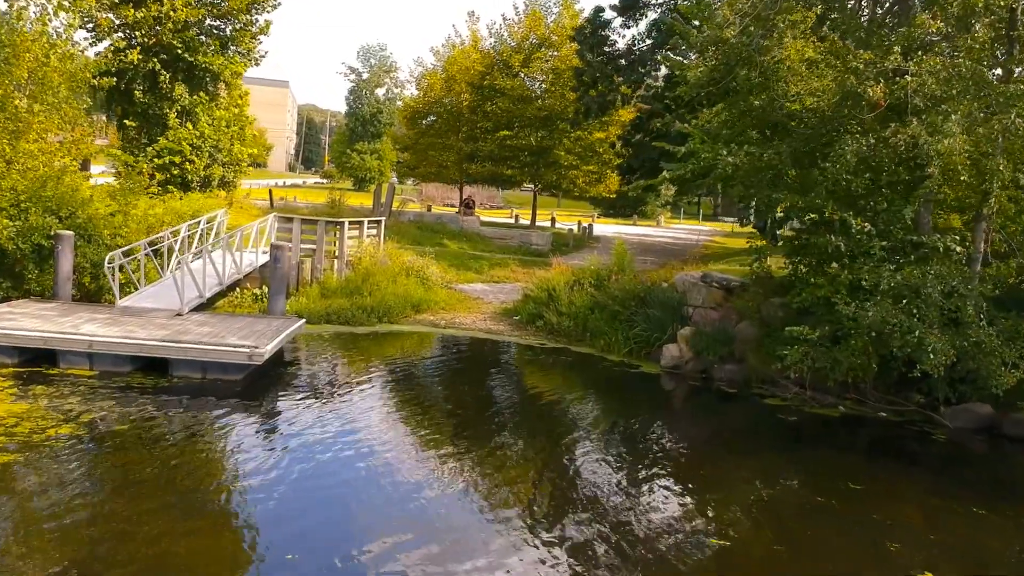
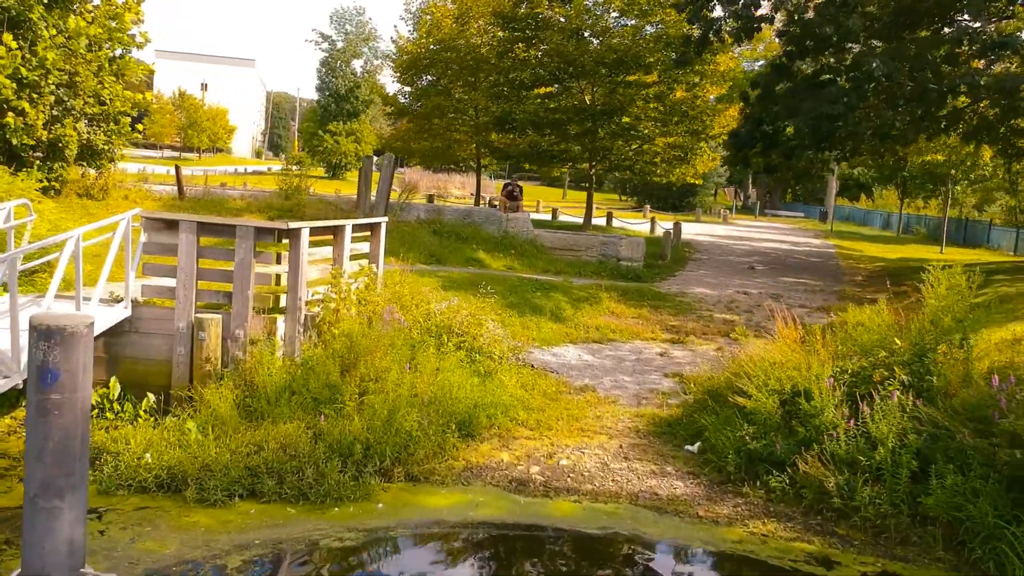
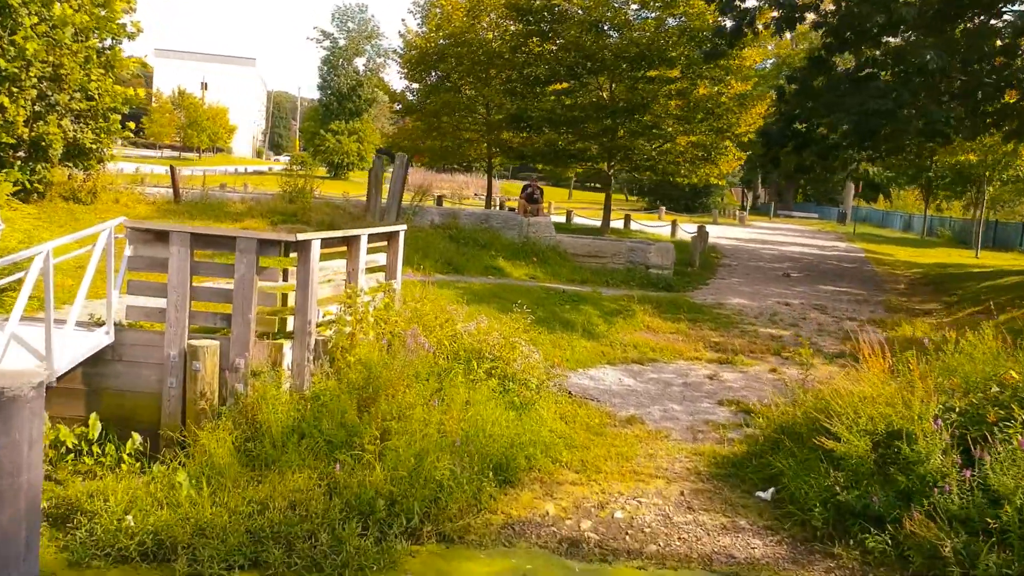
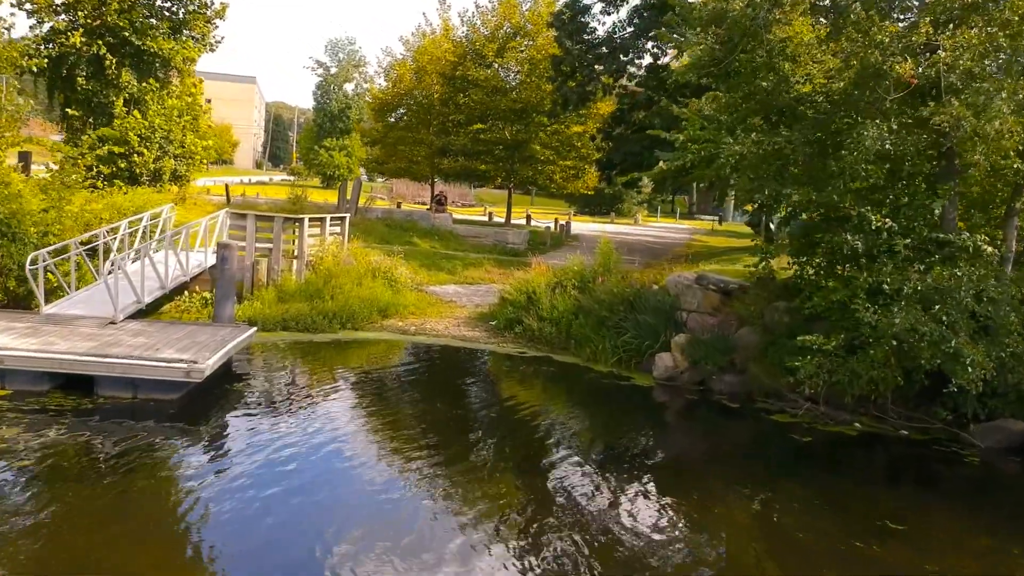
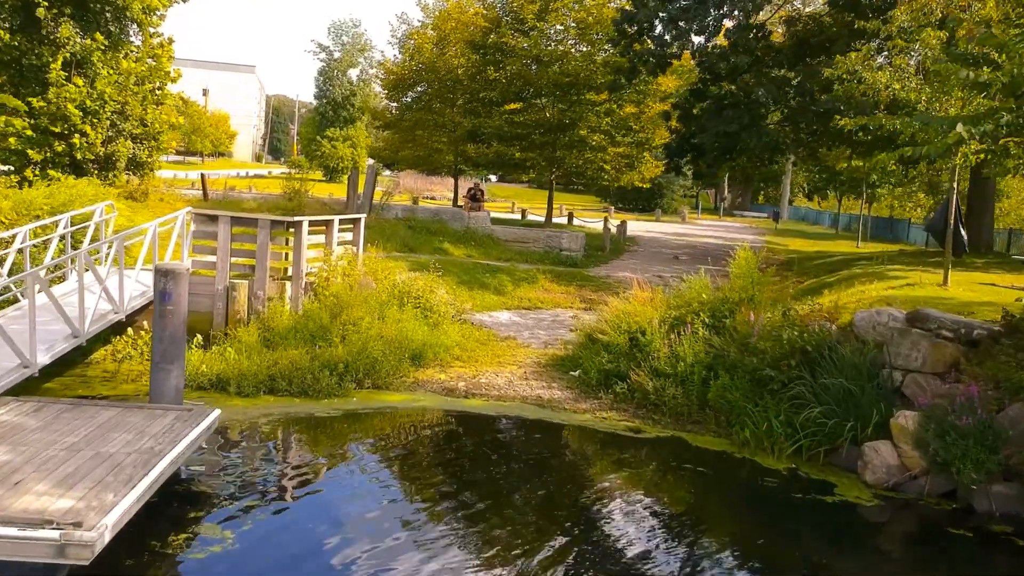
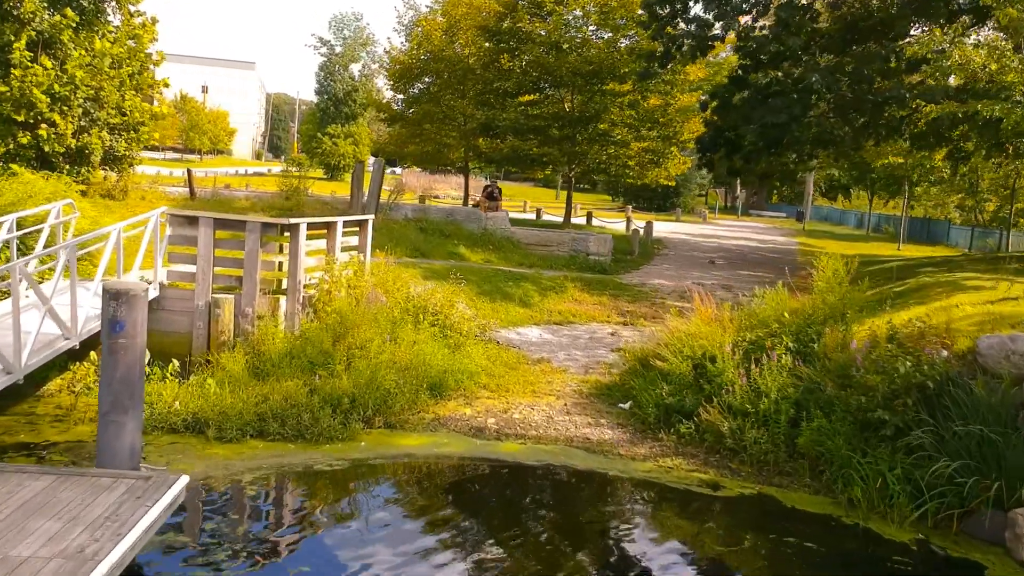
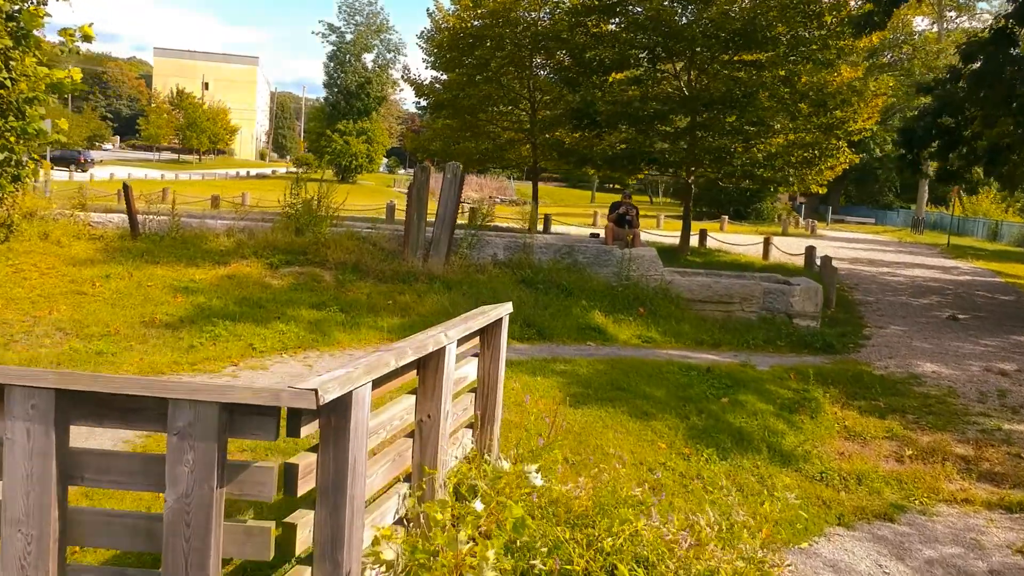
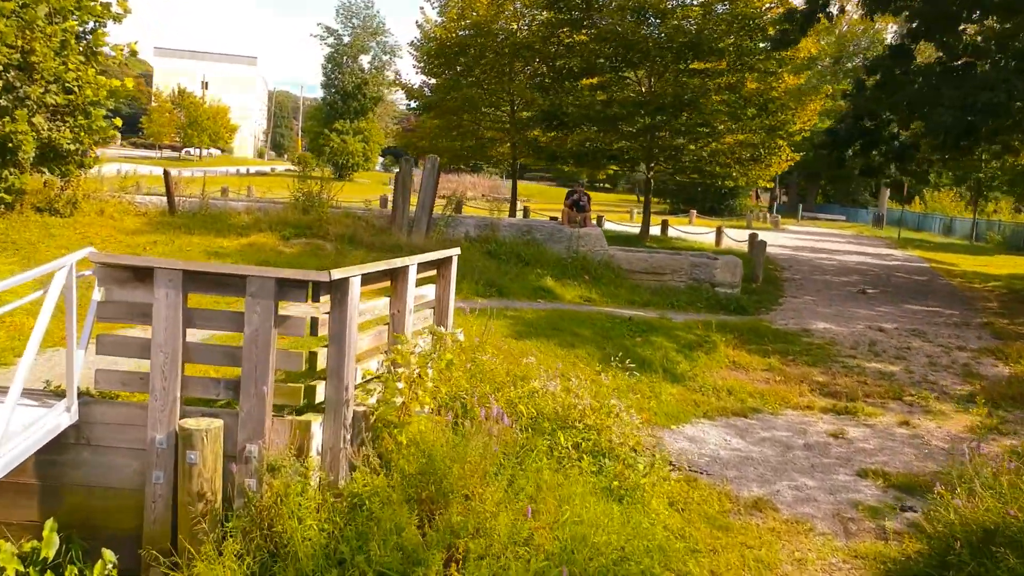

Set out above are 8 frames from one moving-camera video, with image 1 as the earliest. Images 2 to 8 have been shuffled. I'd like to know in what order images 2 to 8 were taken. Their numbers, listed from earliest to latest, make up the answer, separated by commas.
4, 5, 6, 2, 3, 8, 7
